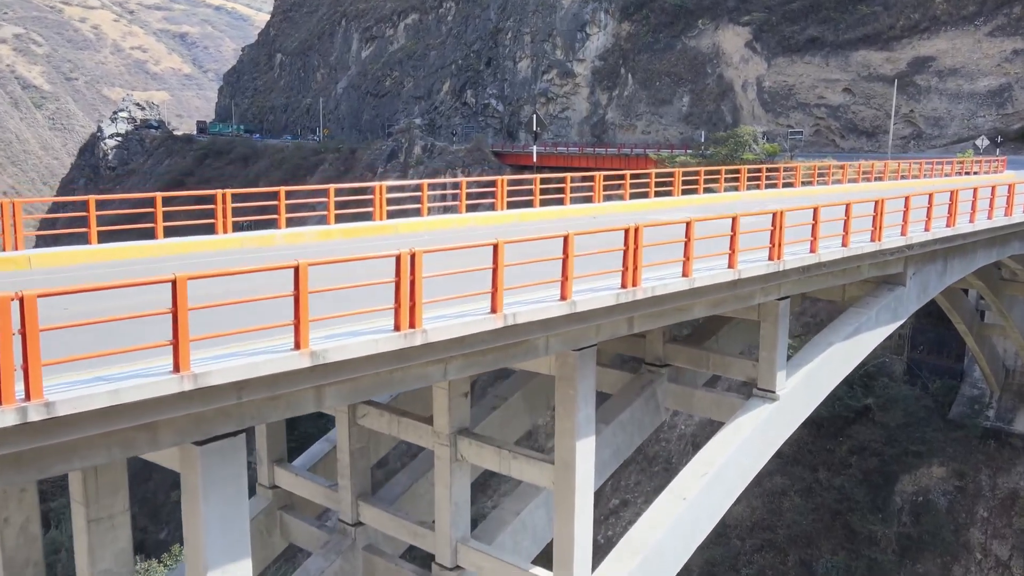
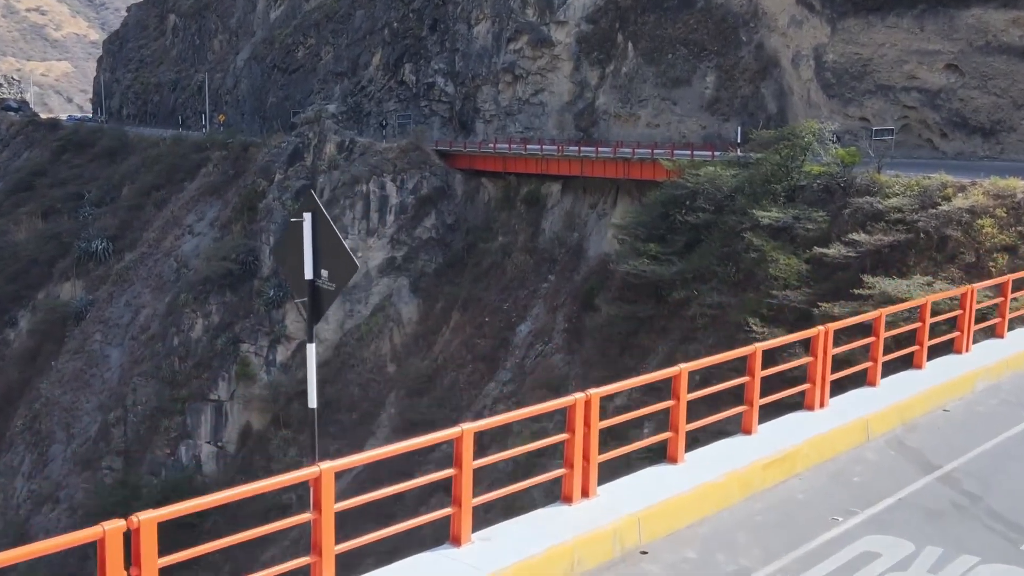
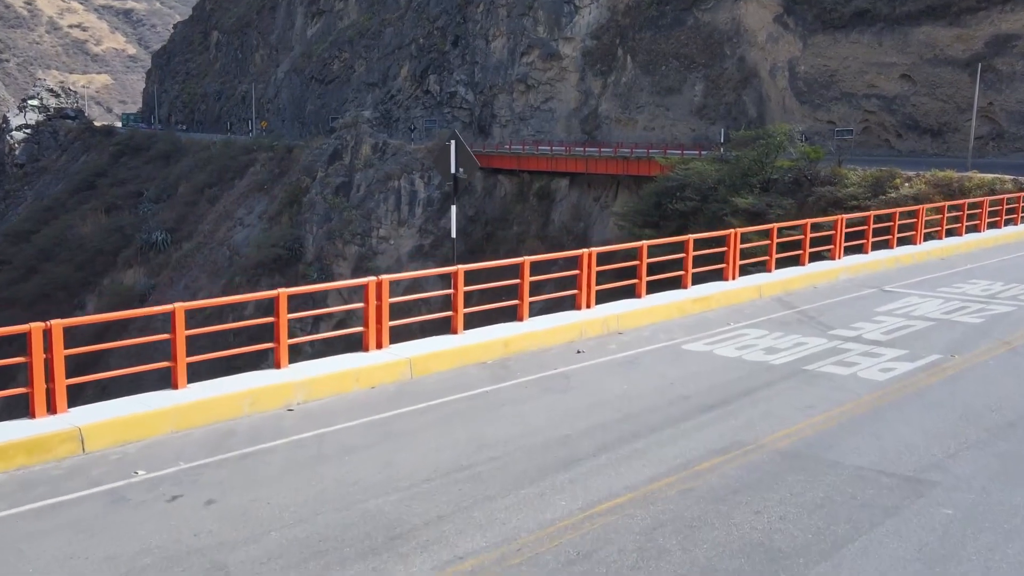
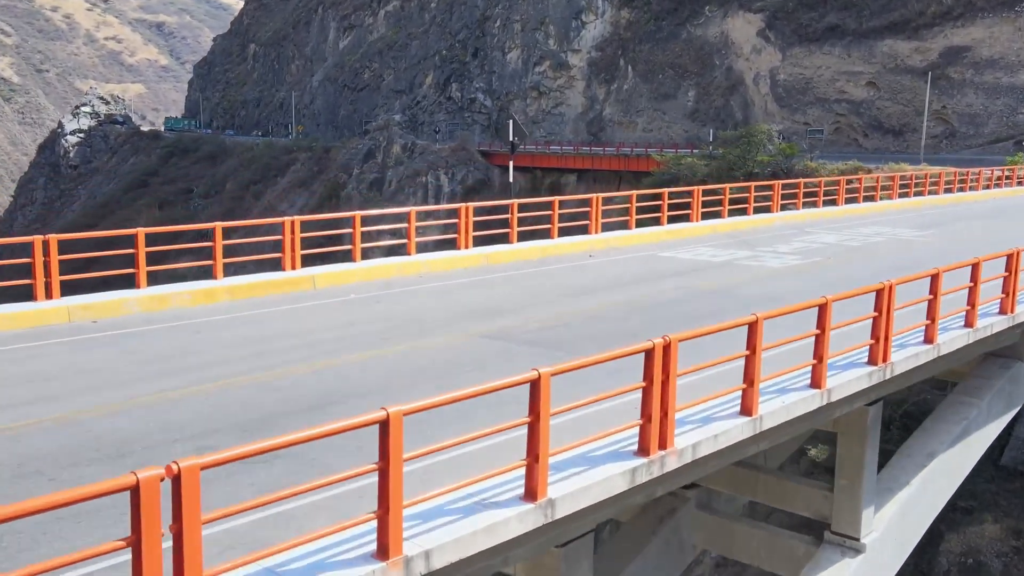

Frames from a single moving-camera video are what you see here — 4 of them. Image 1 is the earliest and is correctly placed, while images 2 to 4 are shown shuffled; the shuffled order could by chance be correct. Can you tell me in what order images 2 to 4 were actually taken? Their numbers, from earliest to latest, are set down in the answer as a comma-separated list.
4, 3, 2
